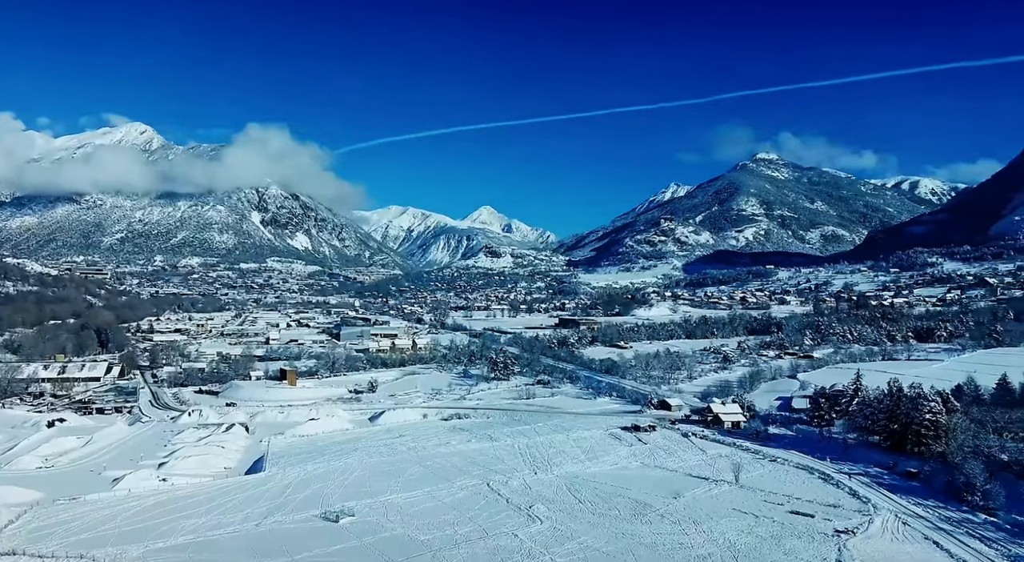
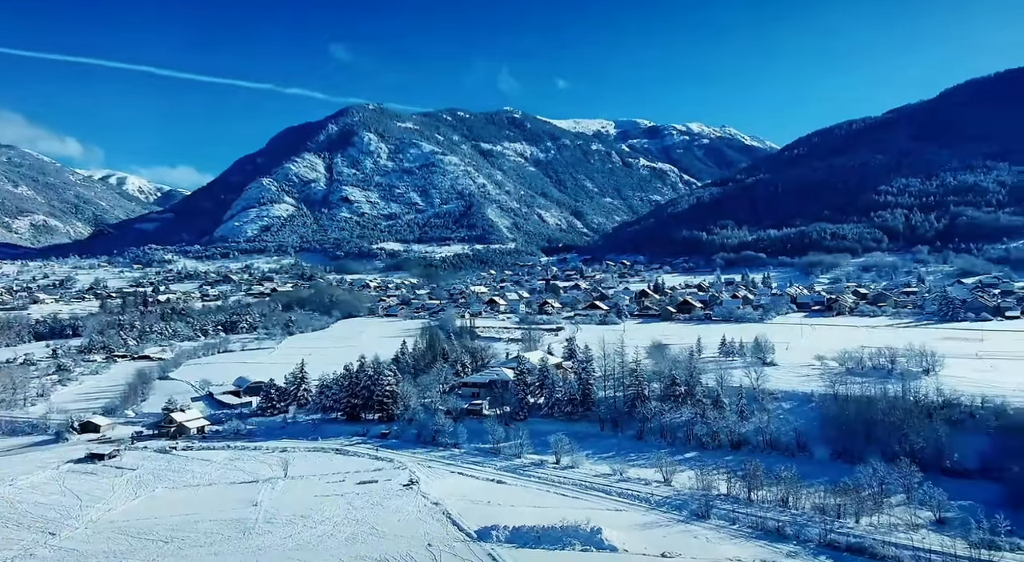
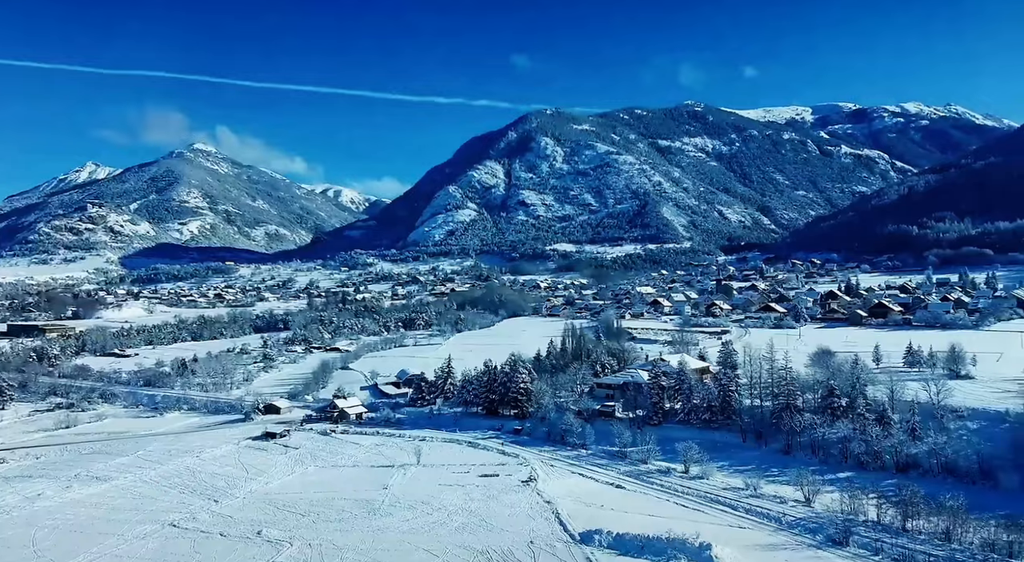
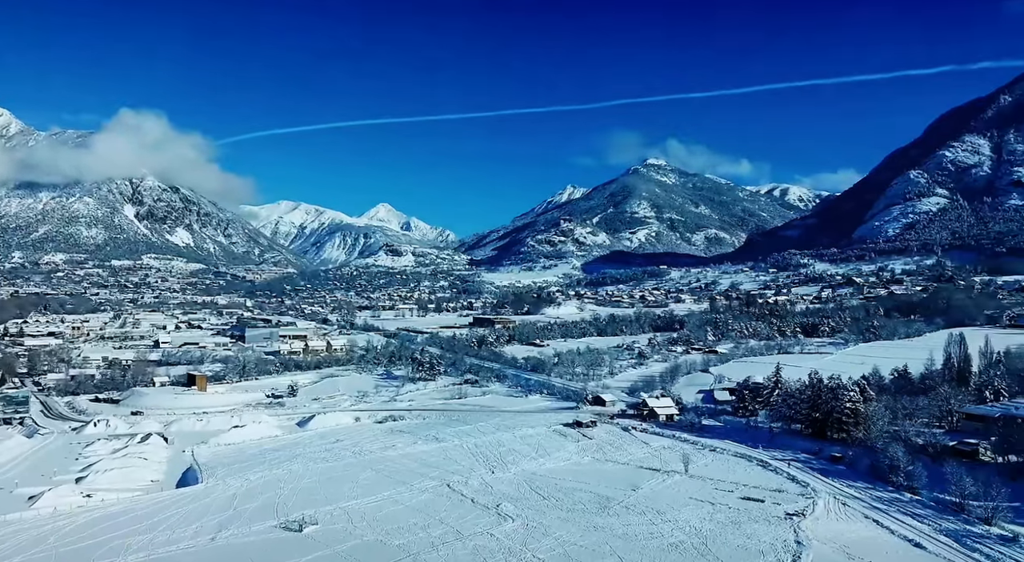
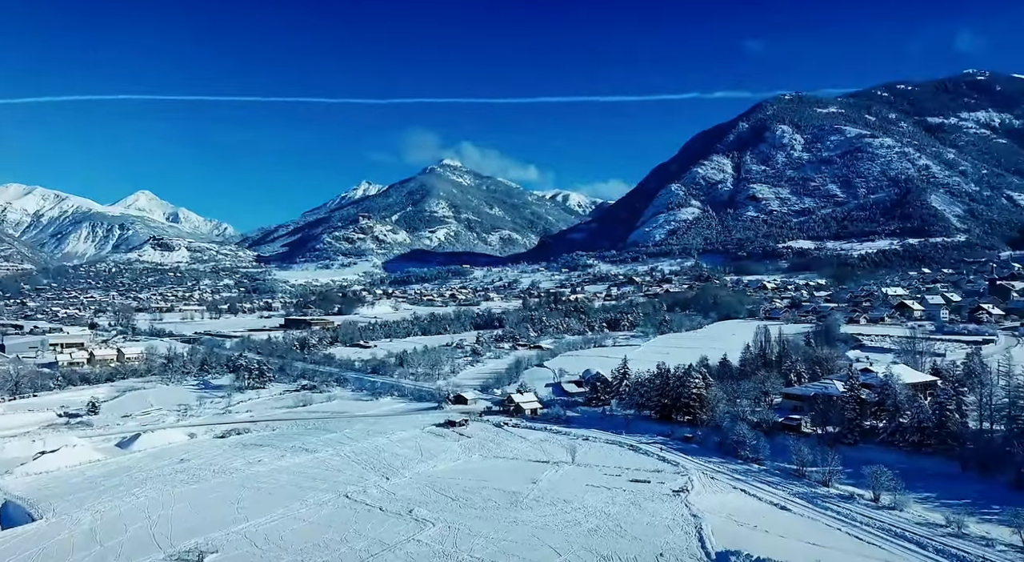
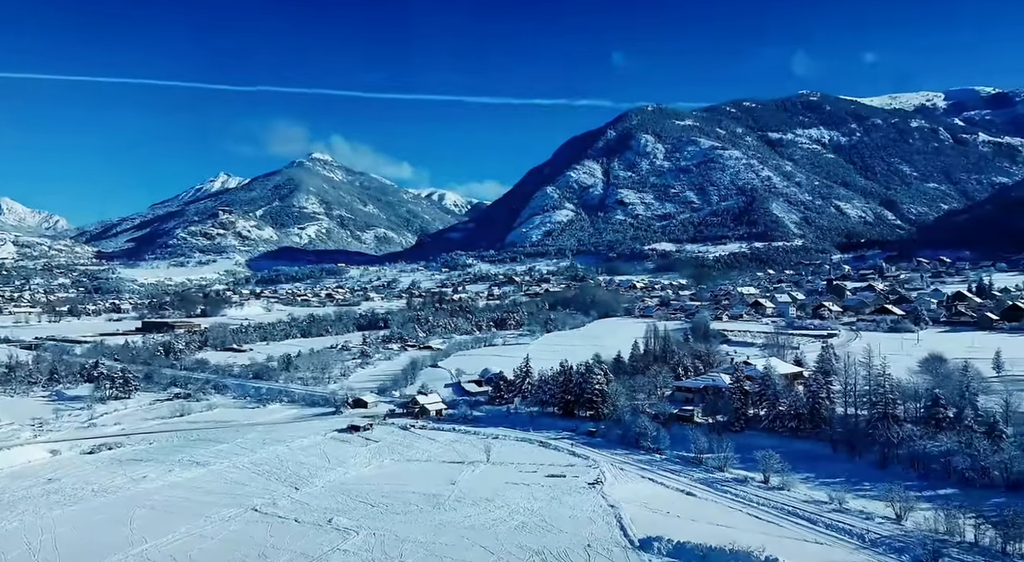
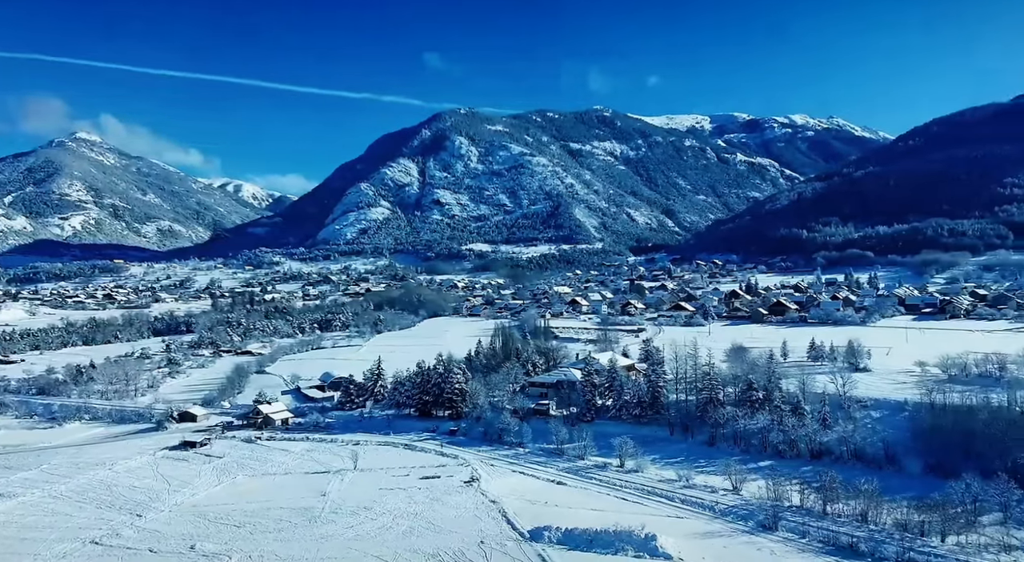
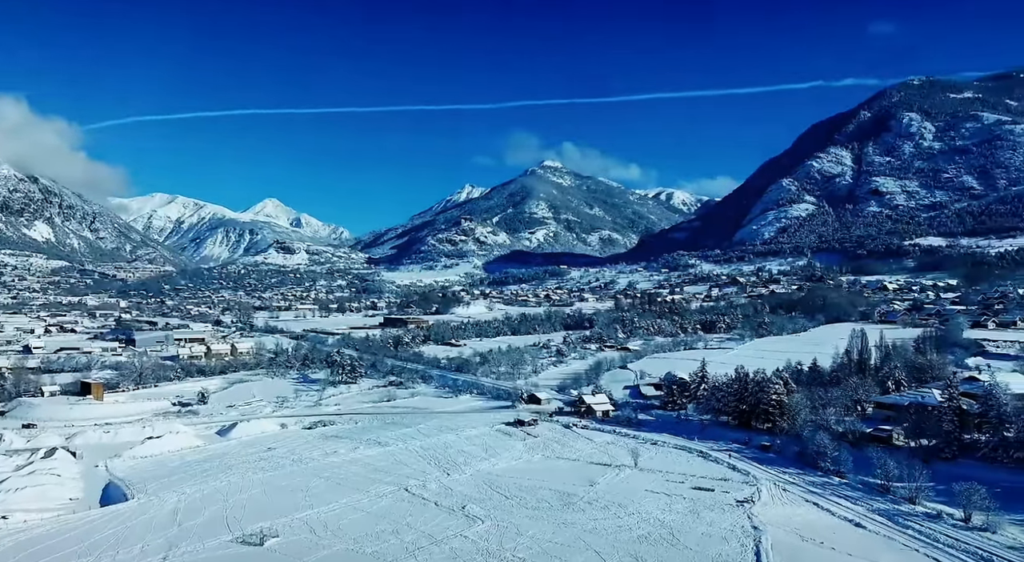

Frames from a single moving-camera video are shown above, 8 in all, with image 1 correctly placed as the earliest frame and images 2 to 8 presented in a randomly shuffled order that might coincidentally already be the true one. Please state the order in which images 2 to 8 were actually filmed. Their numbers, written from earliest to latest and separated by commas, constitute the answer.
4, 8, 5, 6, 3, 7, 2
